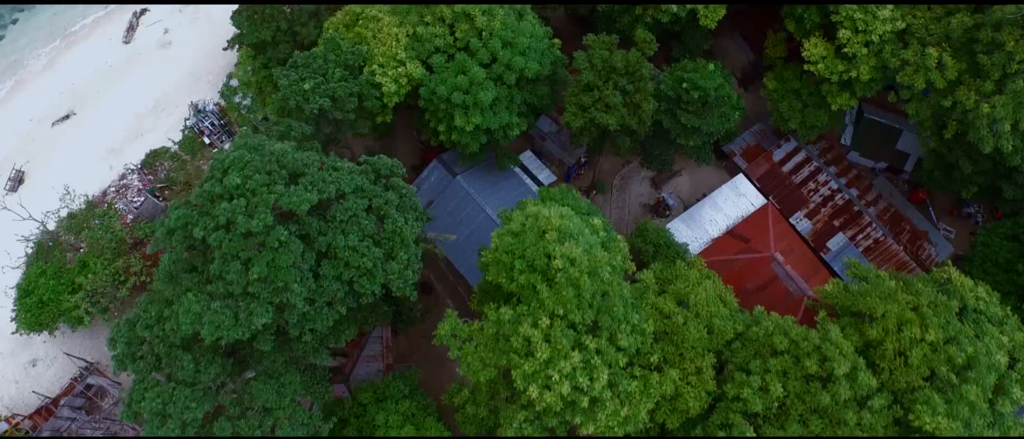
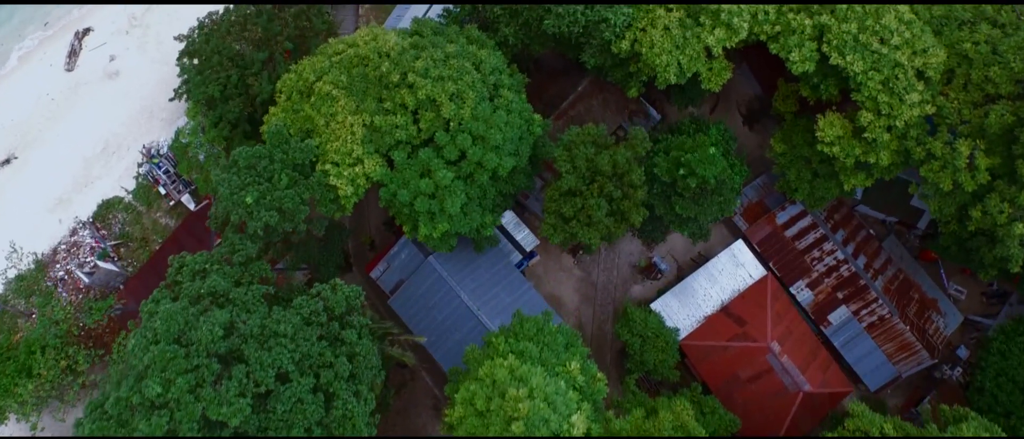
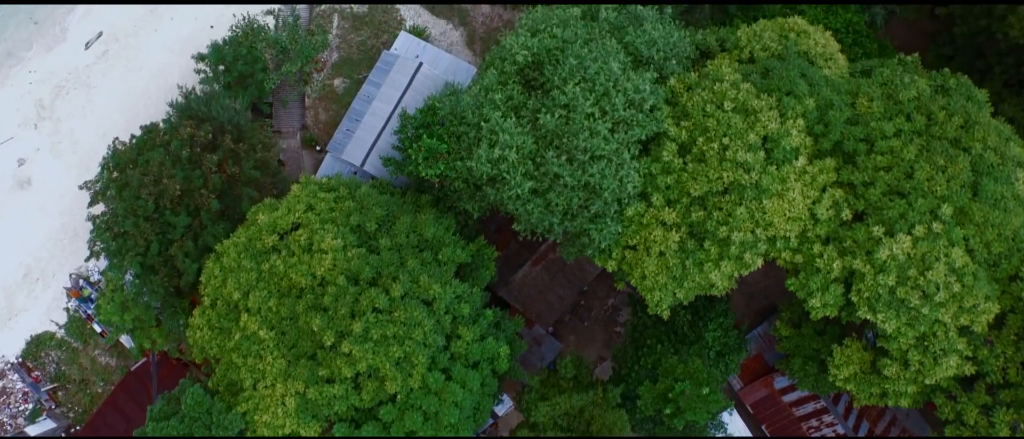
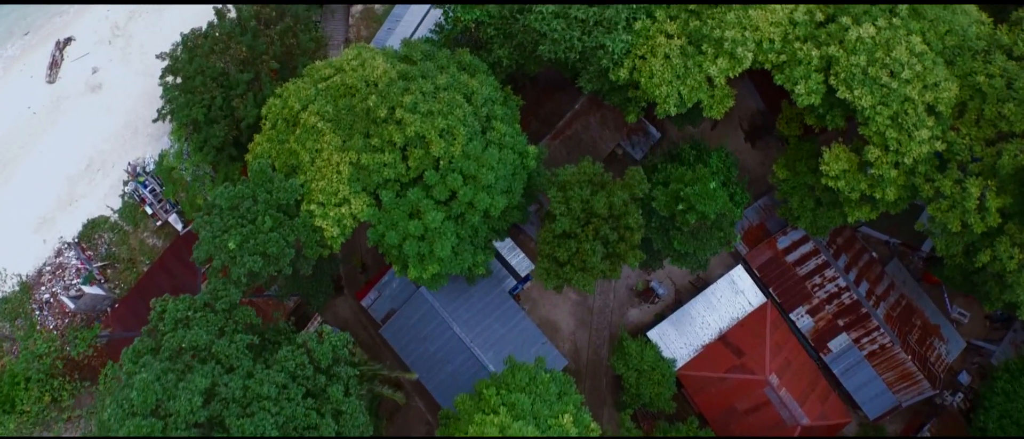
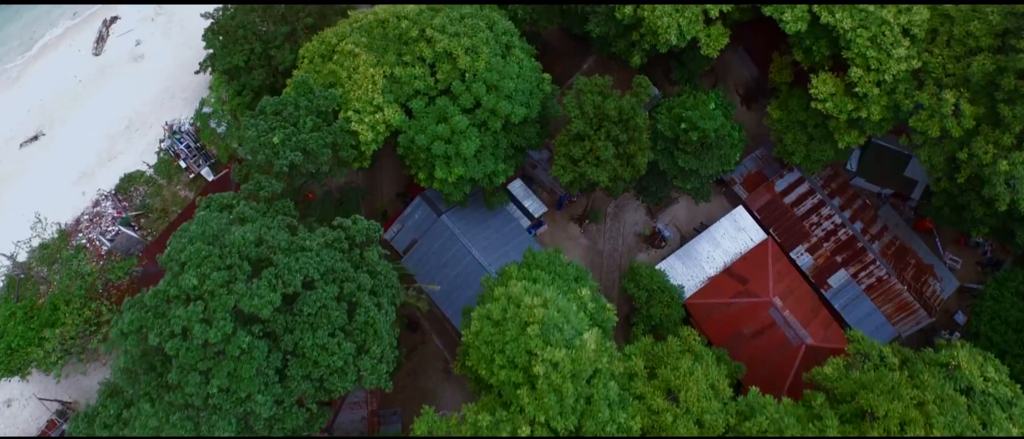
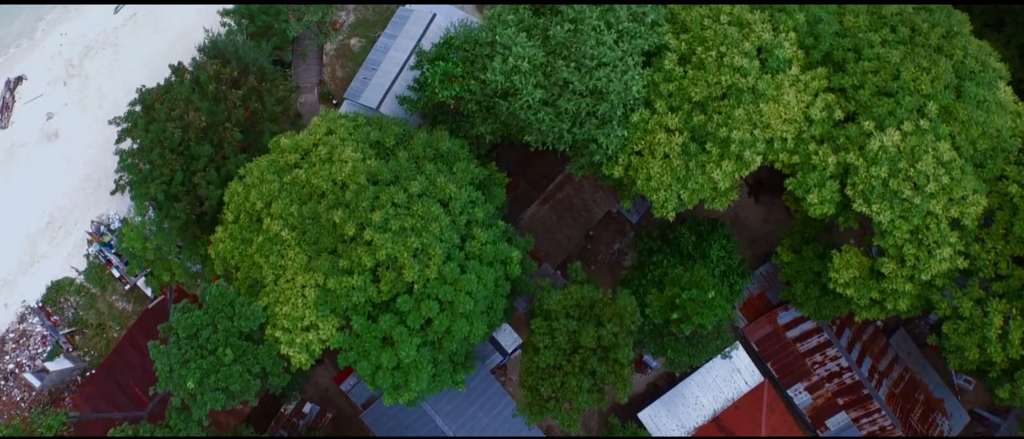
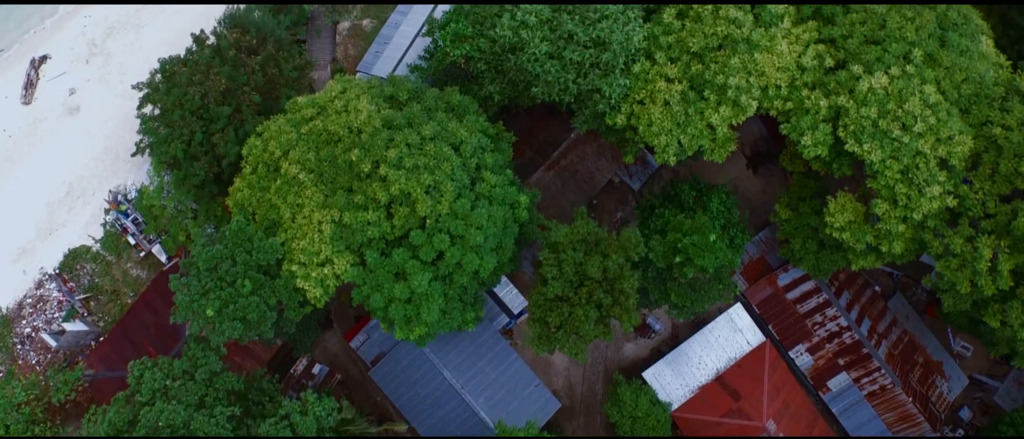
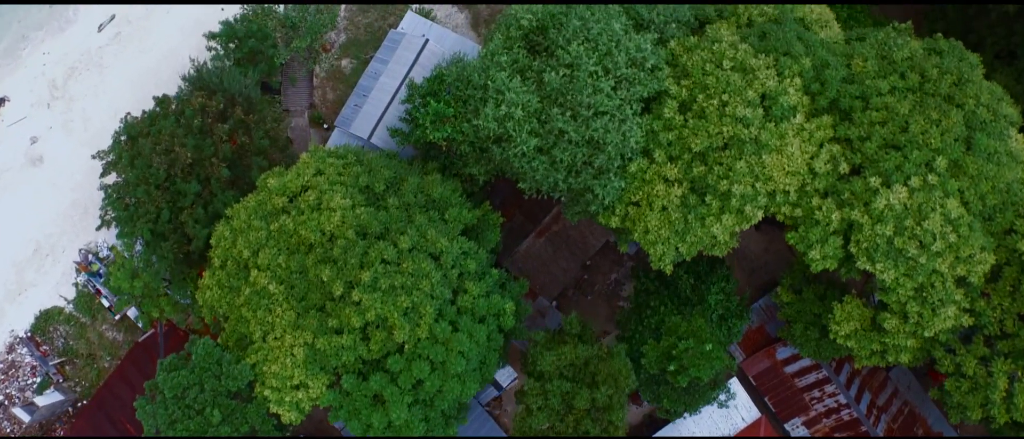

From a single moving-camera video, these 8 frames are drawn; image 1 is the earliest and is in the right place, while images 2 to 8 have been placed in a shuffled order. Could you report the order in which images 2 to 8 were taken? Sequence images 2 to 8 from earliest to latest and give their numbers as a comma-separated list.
5, 2, 4, 7, 6, 8, 3
